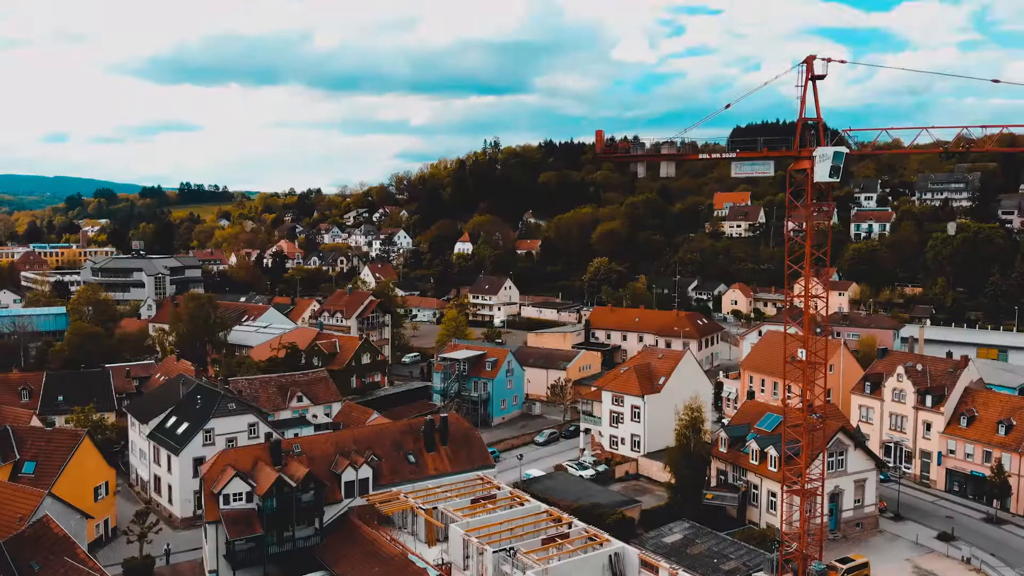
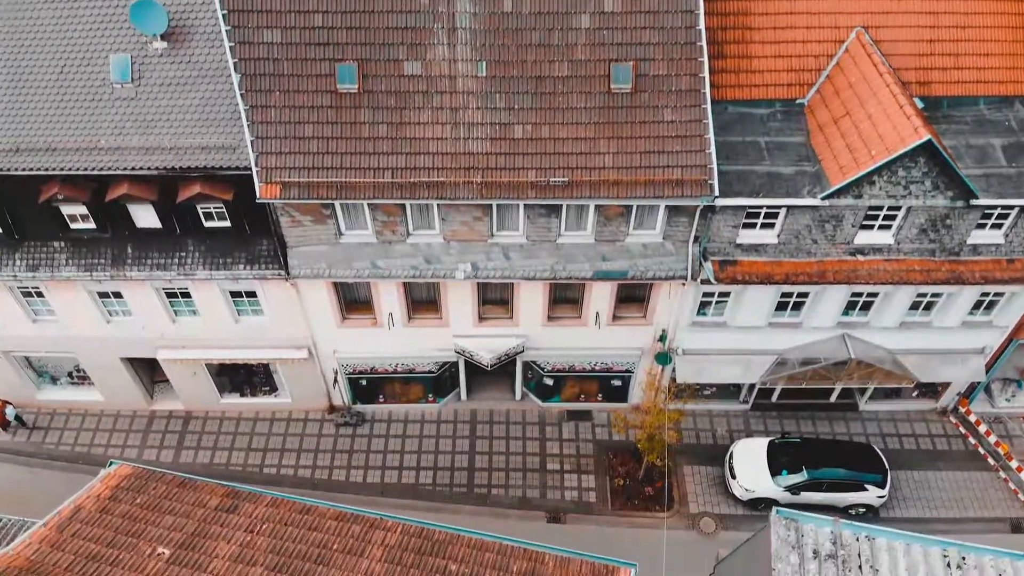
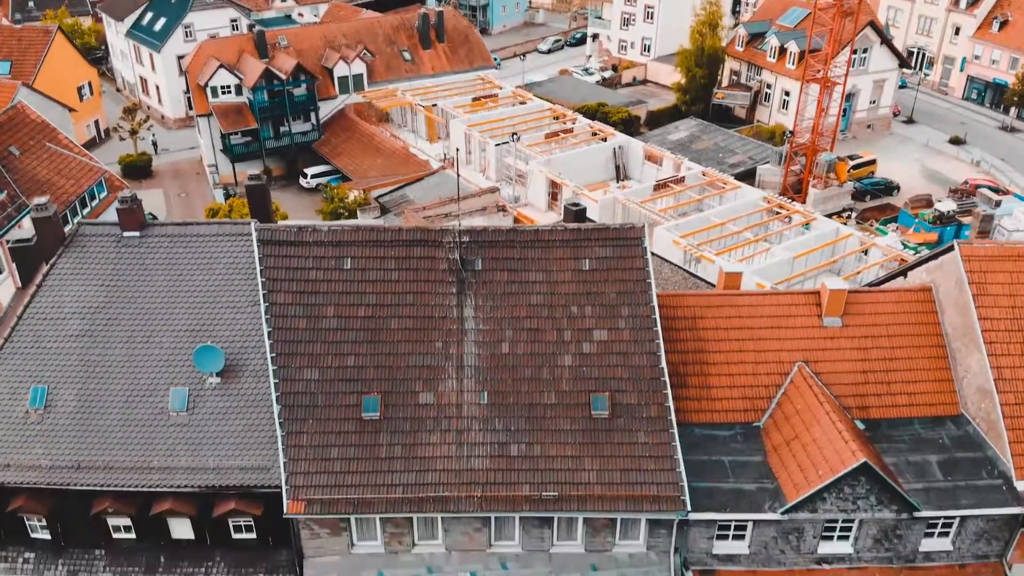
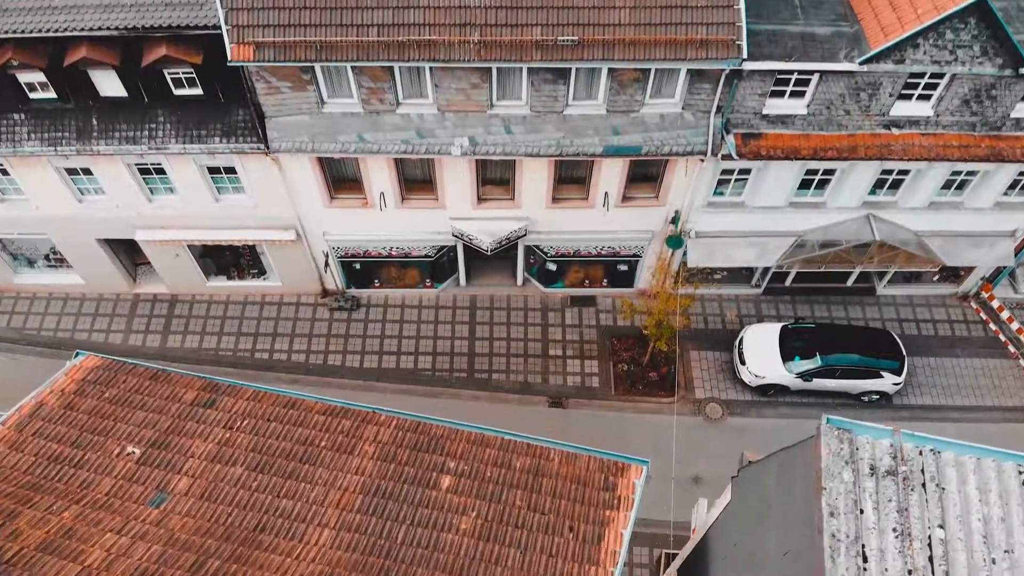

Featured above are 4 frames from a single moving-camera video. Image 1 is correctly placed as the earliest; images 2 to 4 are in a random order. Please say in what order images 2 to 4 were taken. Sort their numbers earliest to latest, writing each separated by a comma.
3, 2, 4
